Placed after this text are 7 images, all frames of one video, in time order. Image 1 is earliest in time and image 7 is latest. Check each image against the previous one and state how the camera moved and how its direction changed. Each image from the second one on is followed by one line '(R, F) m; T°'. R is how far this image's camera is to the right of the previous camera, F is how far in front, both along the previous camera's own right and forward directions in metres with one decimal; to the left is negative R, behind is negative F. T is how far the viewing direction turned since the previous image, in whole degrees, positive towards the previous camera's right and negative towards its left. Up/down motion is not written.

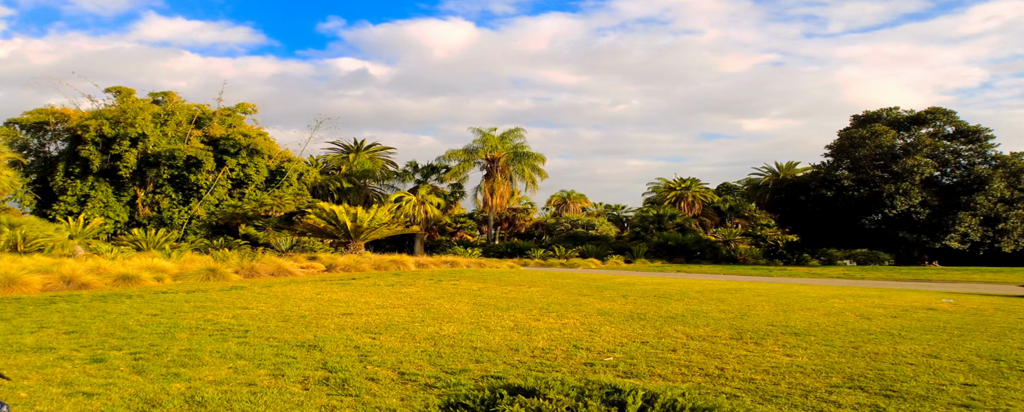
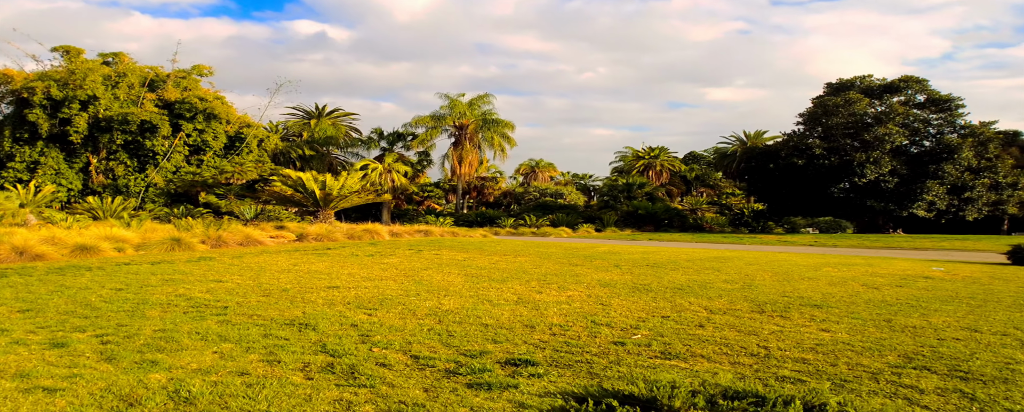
(-0.5, +0.8) m; +3°
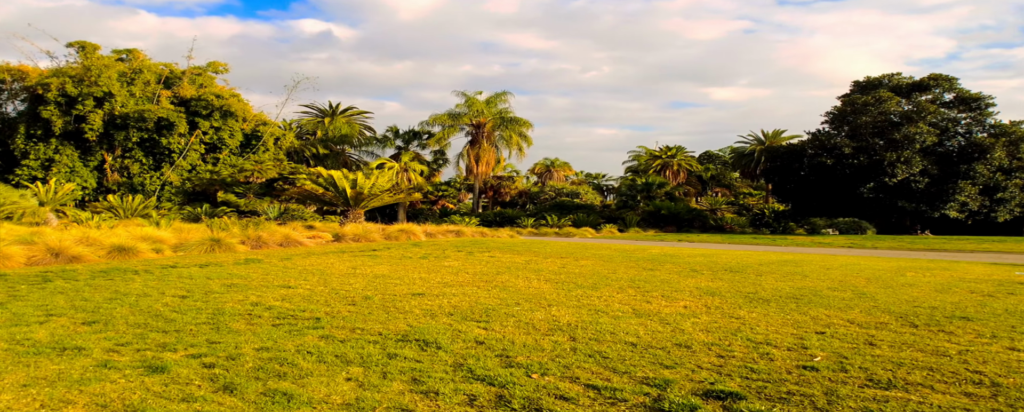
(-1.2, +0.9) m; 0°
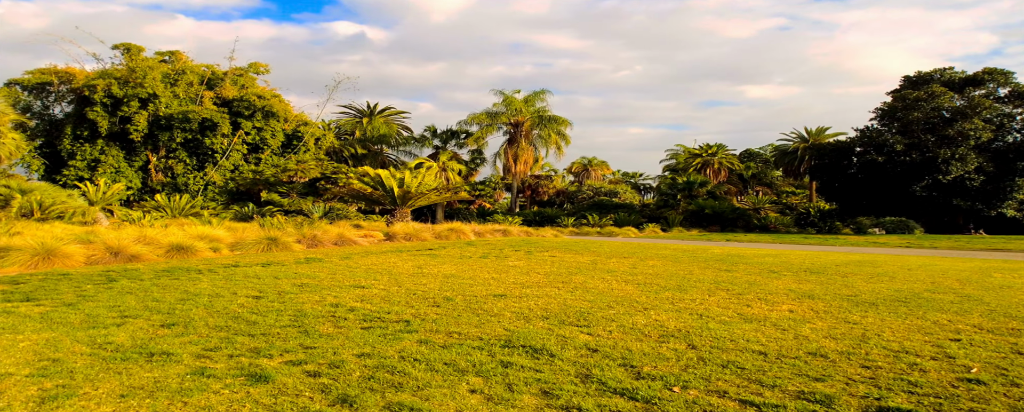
(-0.6, +0.5) m; -2°
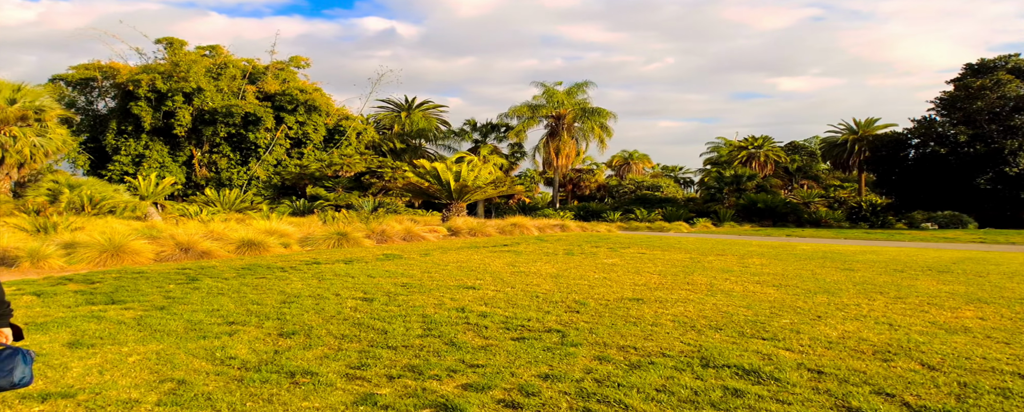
(-1.0, +0.9) m; -2°
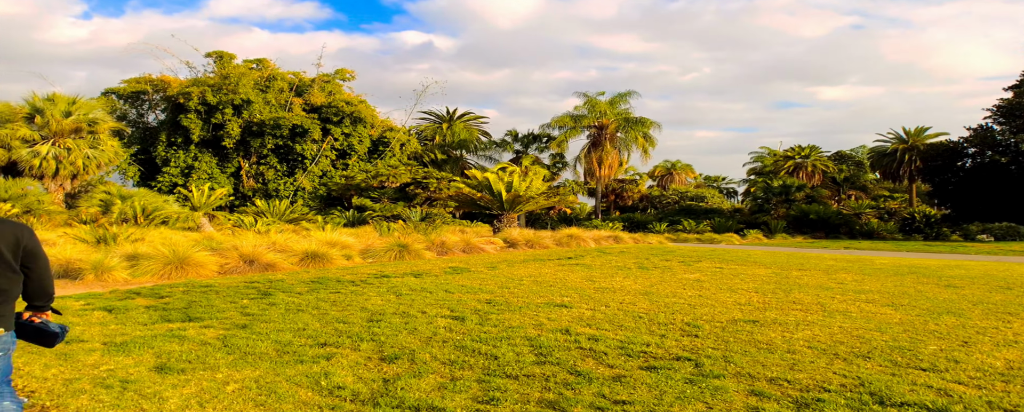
(-0.6, +0.5) m; -3°
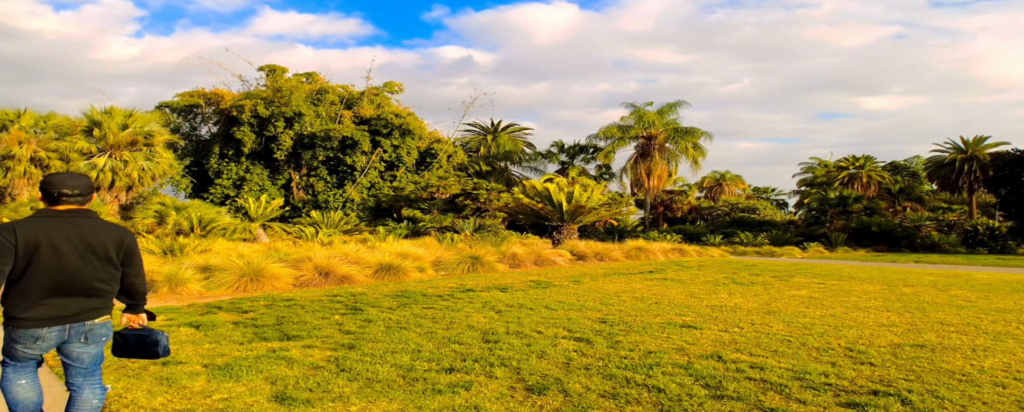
(-0.7, +0.6) m; -3°
